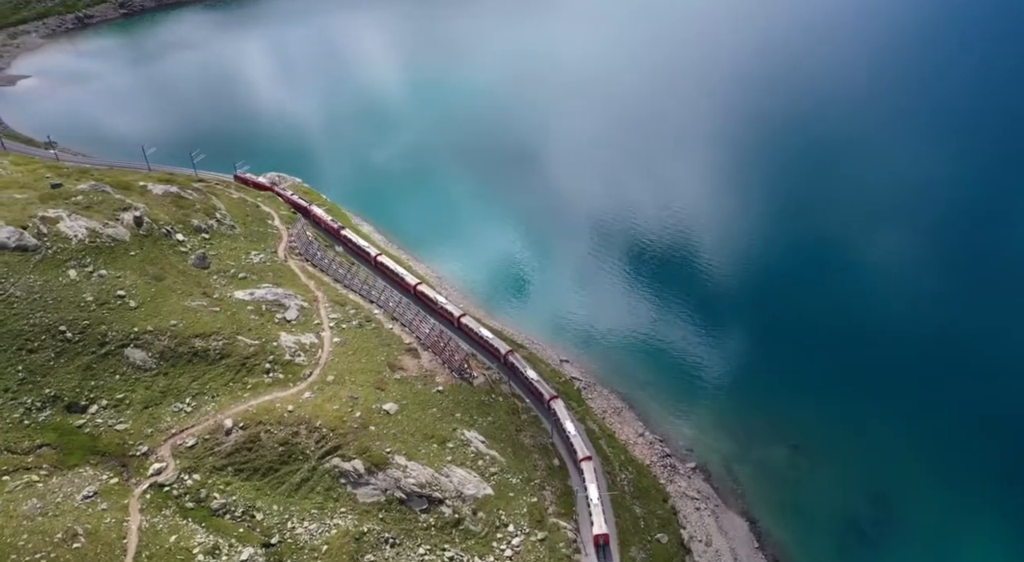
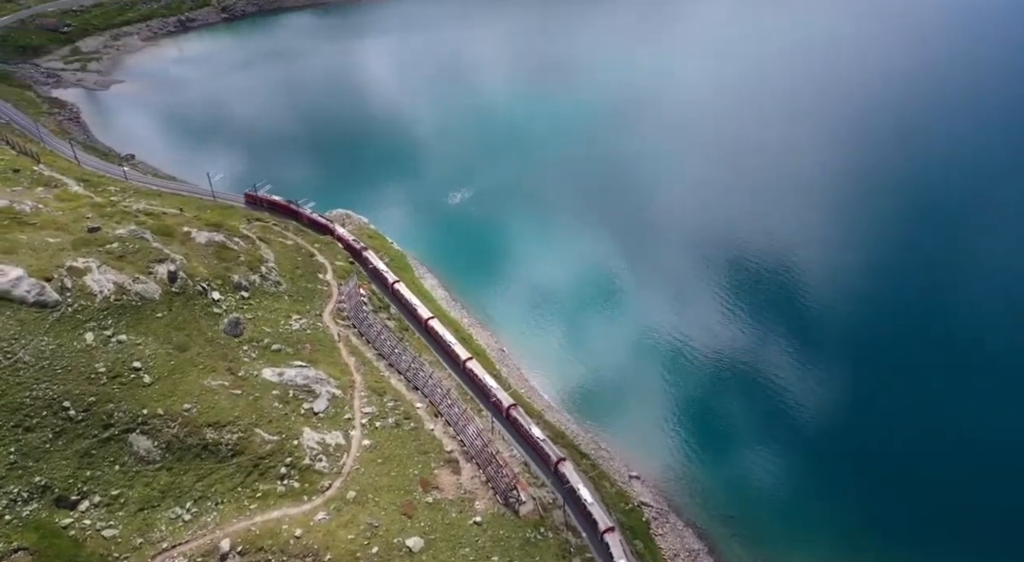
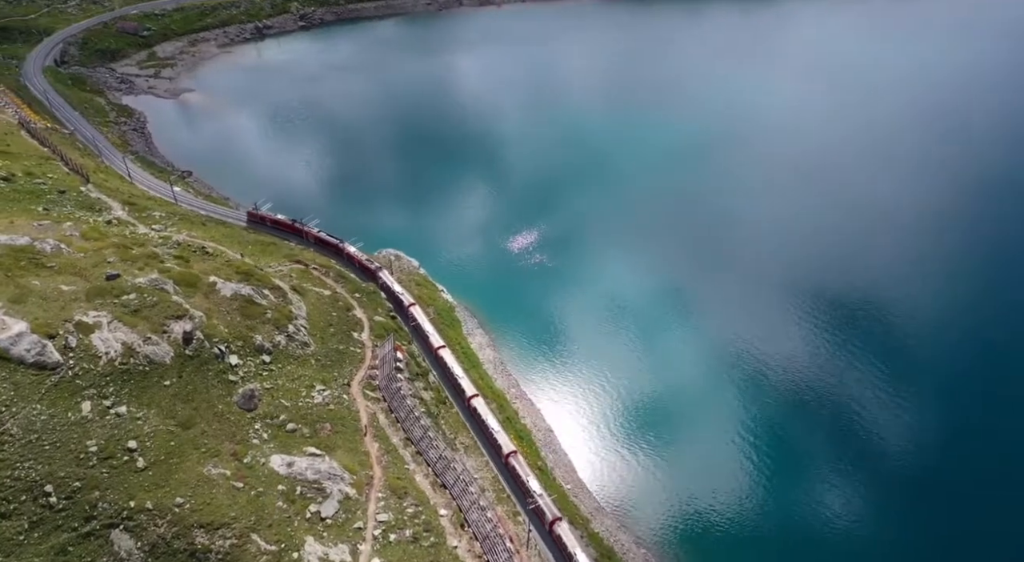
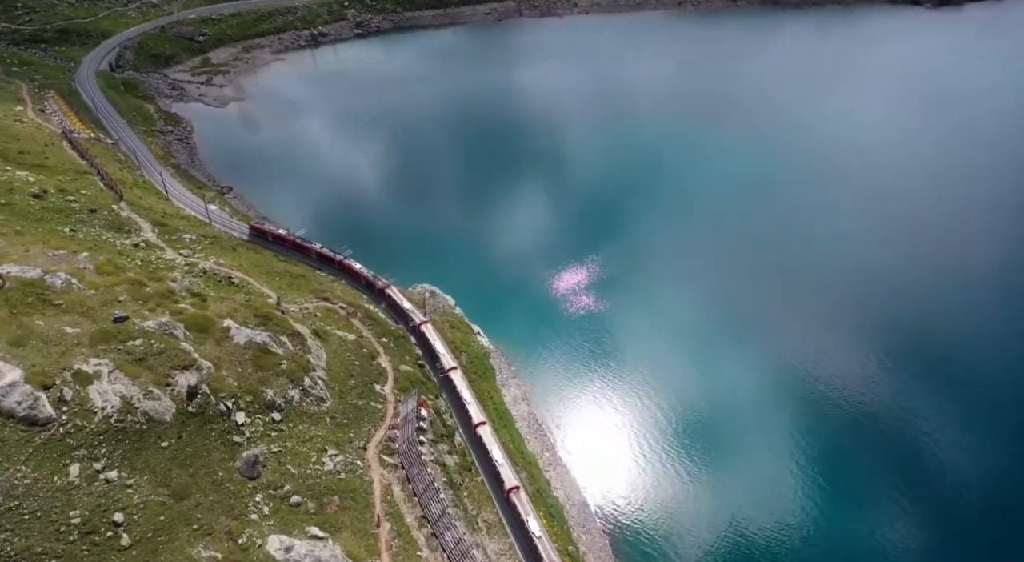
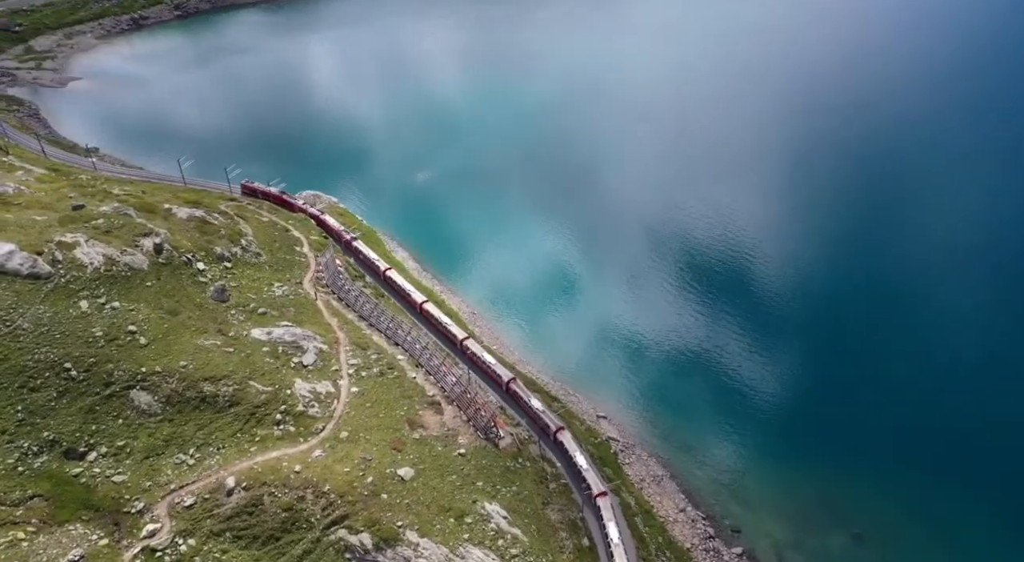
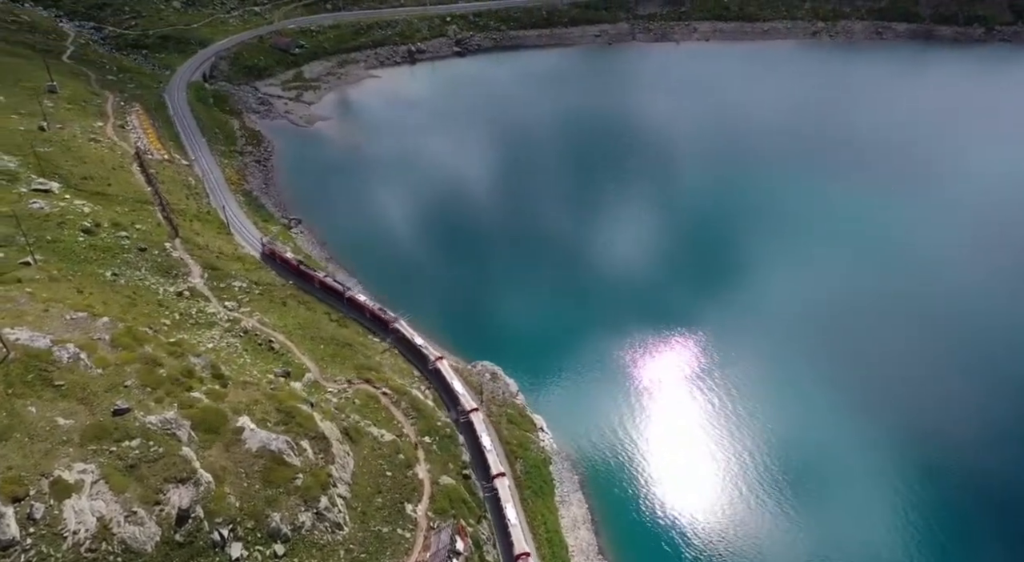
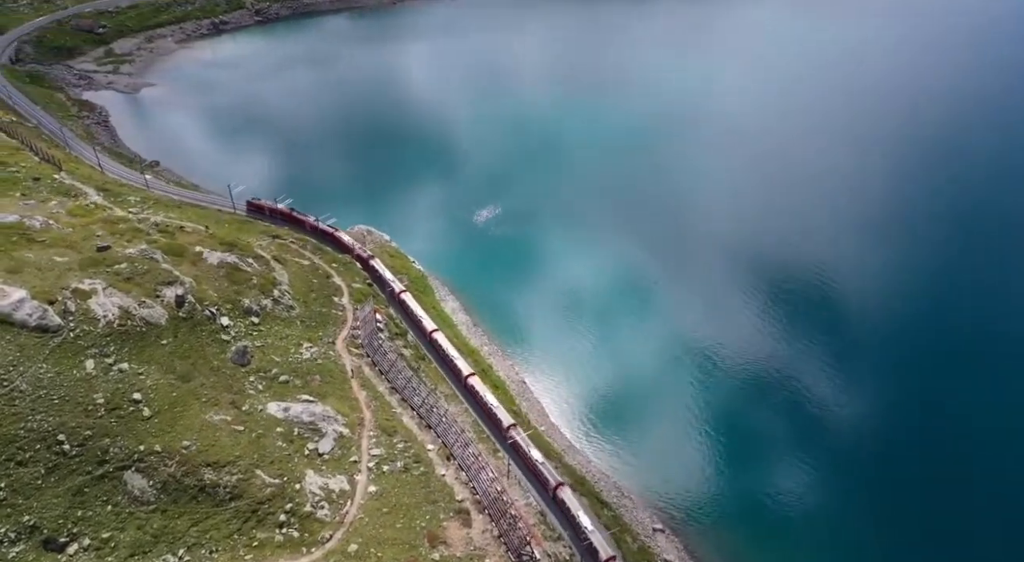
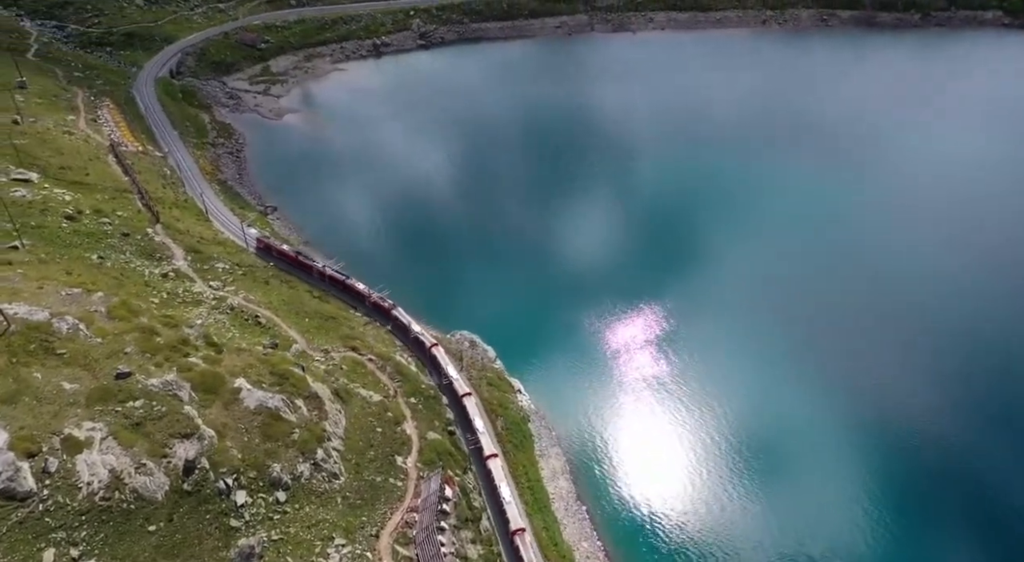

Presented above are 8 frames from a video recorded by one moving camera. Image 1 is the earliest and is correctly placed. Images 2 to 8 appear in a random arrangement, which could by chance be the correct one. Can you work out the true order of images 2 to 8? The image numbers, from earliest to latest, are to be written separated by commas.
5, 2, 7, 3, 4, 8, 6
